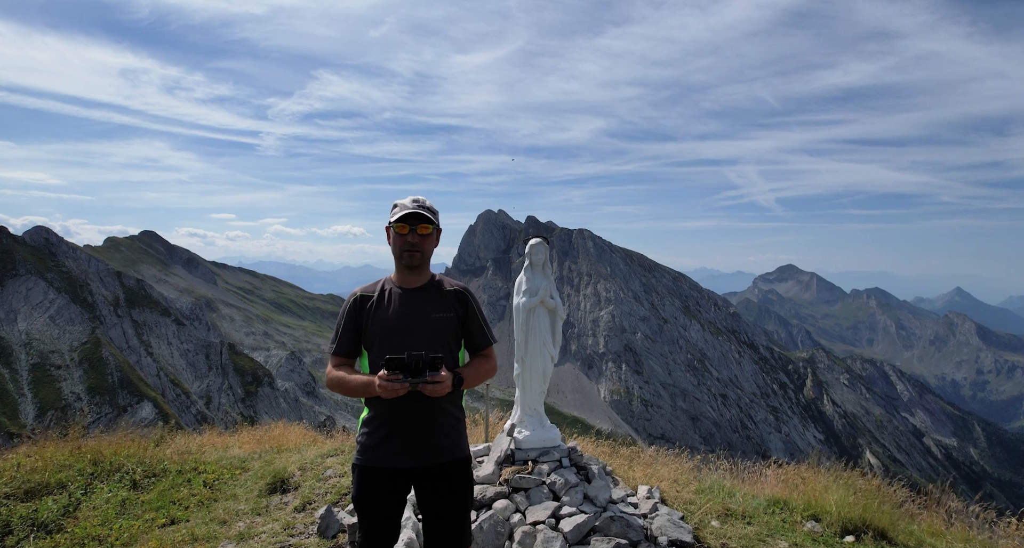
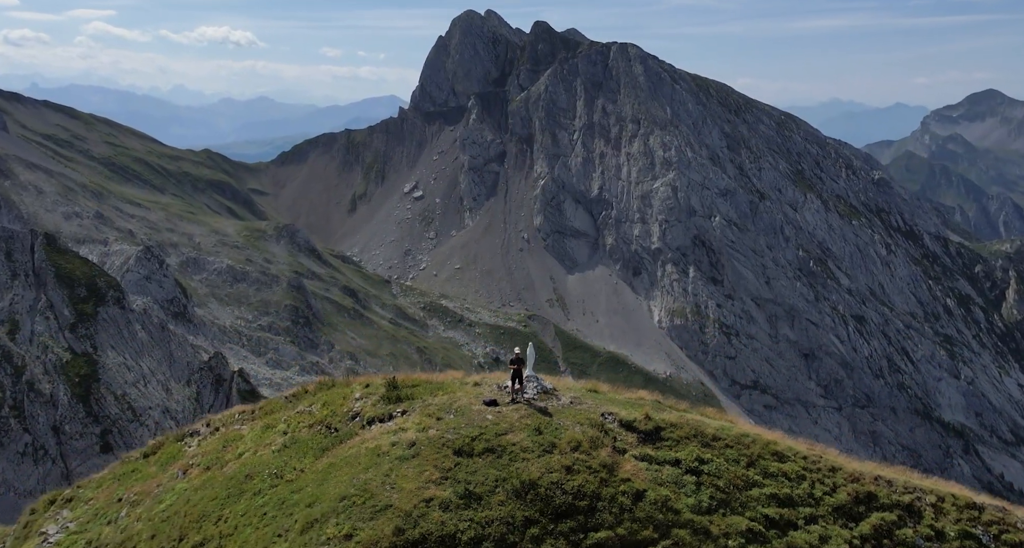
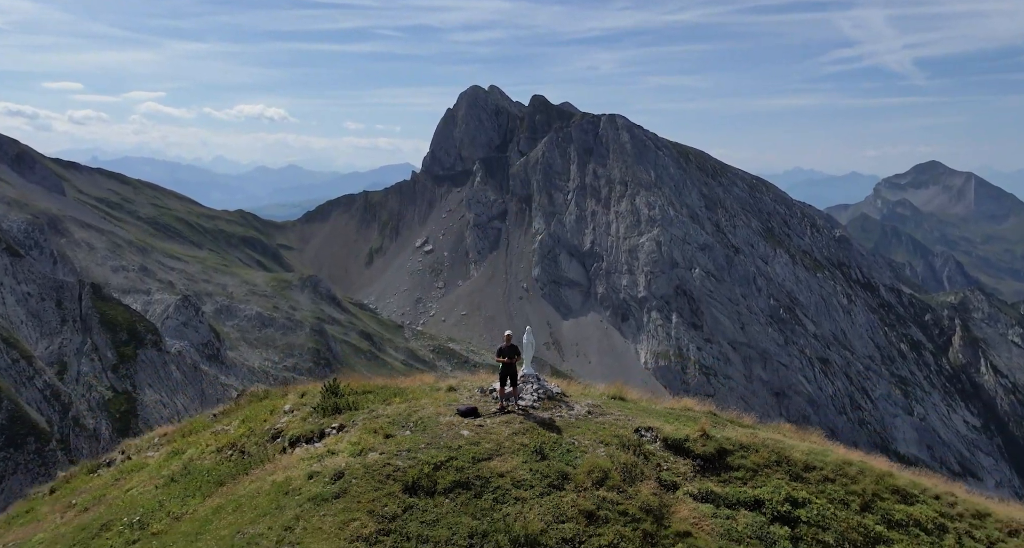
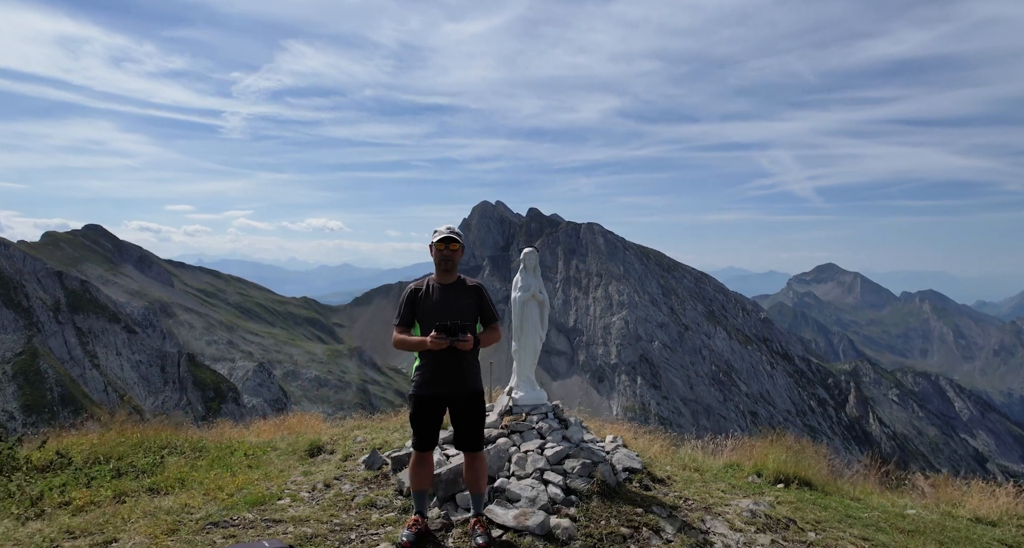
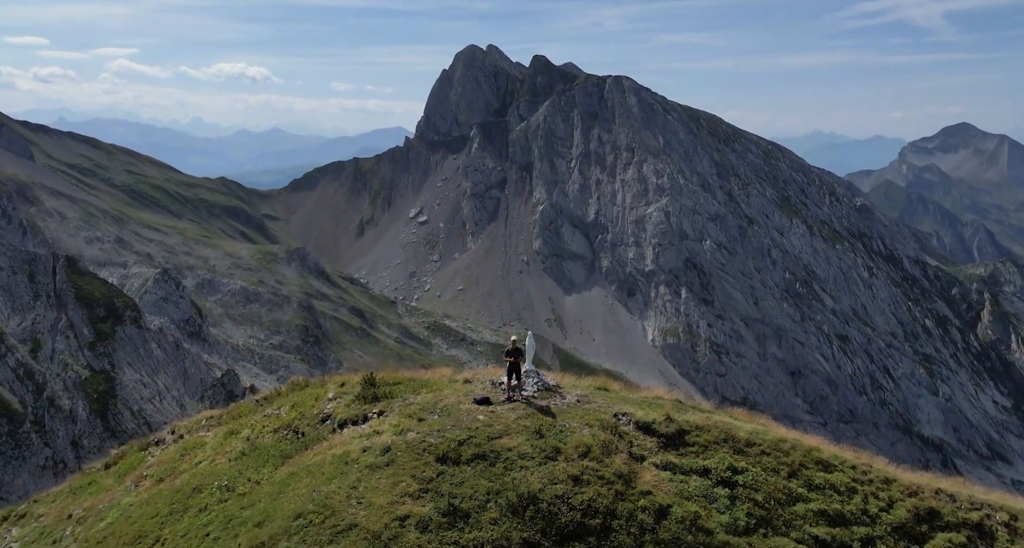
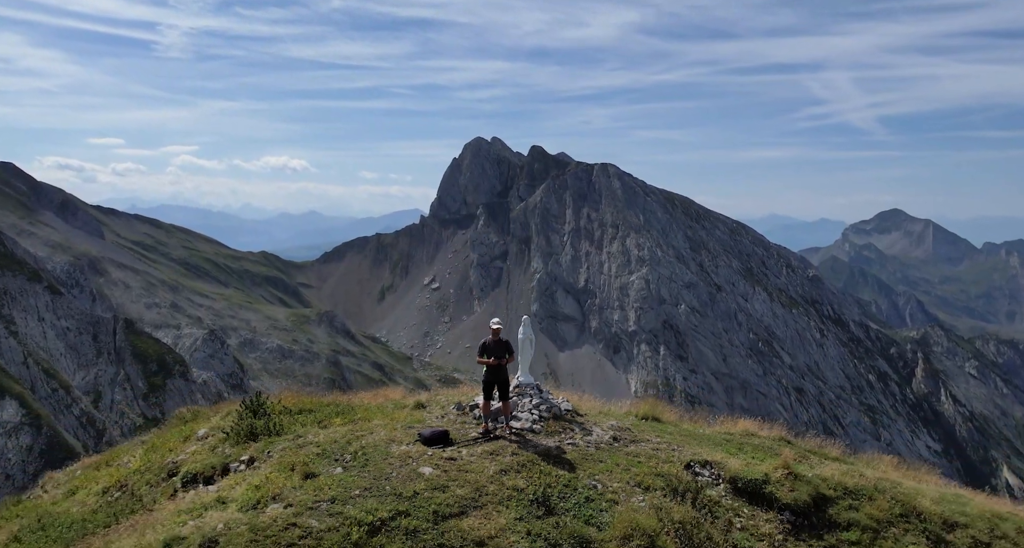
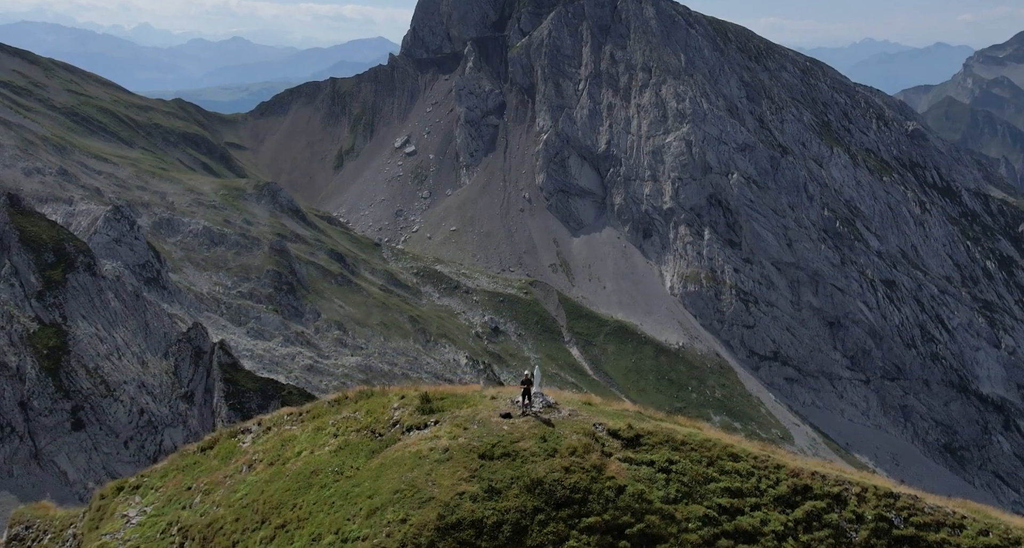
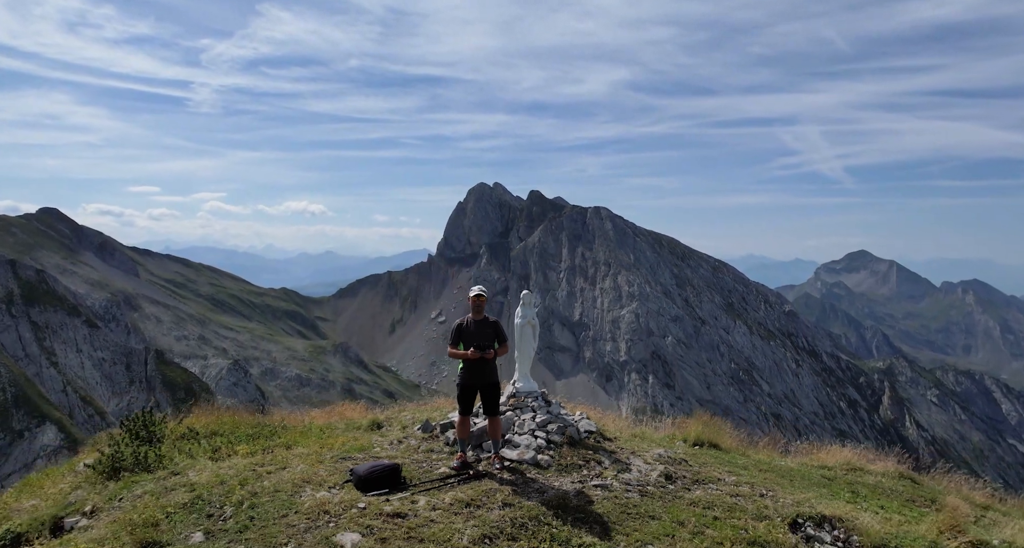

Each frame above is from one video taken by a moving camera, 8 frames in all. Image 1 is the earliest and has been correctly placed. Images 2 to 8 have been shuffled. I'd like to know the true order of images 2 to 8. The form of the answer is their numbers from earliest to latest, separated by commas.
4, 8, 6, 3, 5, 2, 7
